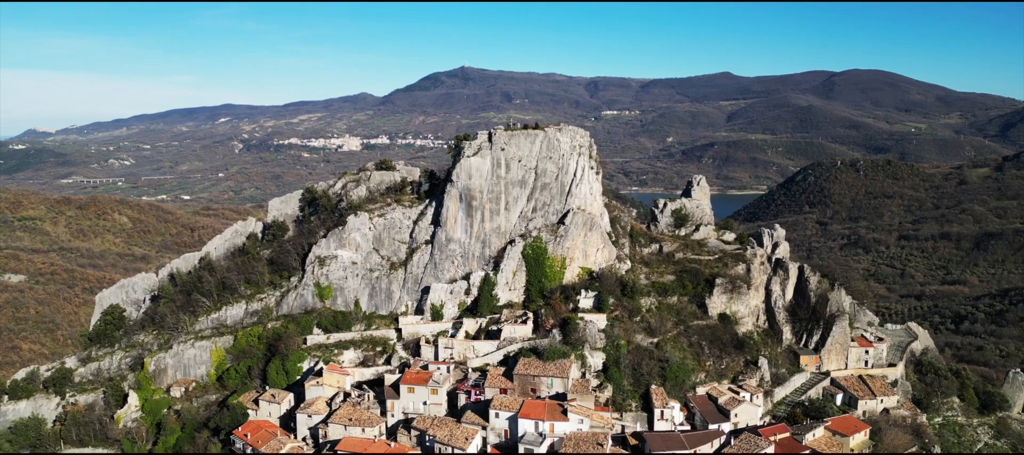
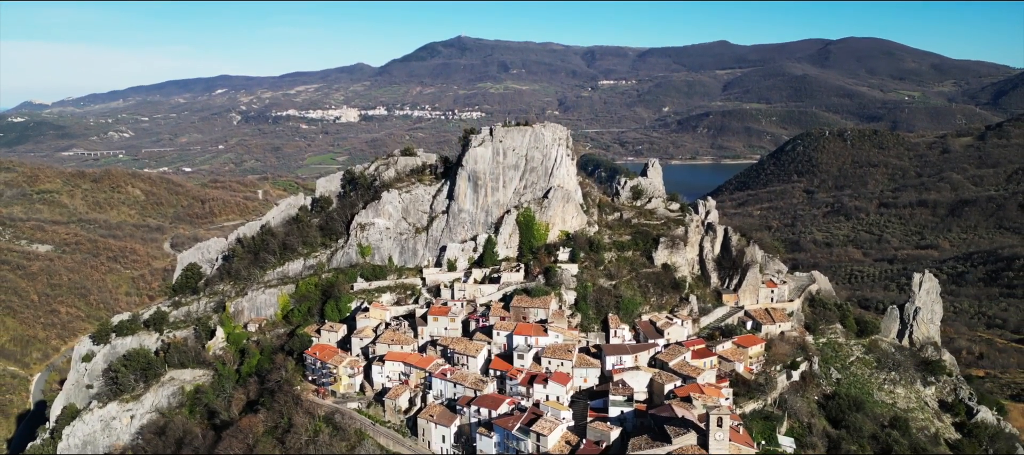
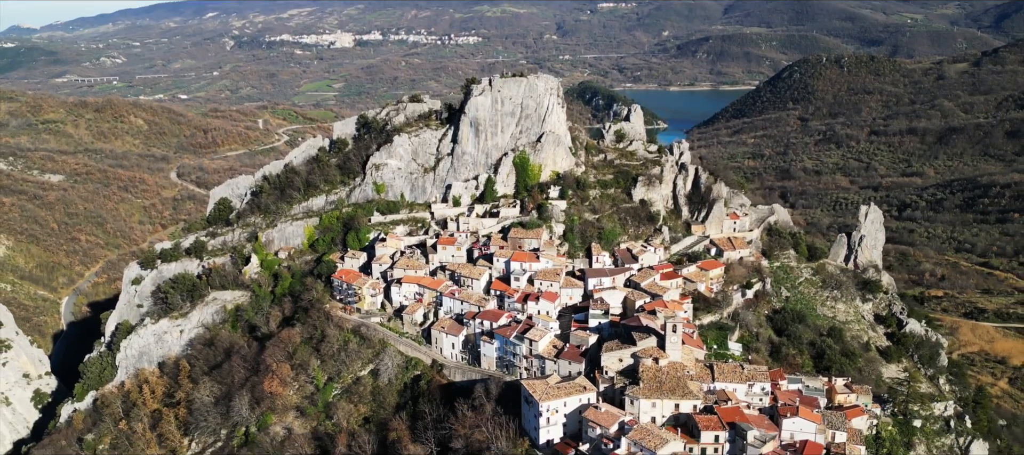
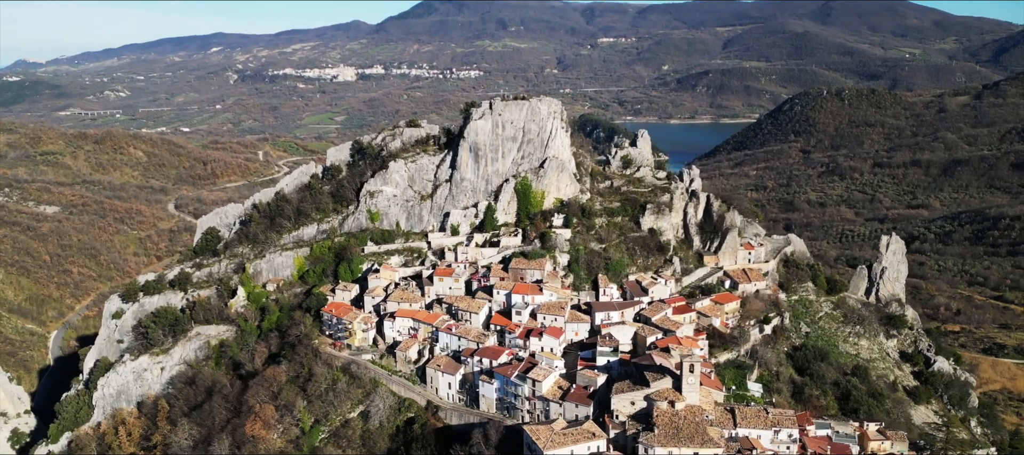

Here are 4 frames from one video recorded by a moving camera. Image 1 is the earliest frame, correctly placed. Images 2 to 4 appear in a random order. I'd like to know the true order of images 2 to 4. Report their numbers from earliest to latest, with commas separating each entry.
2, 4, 3
